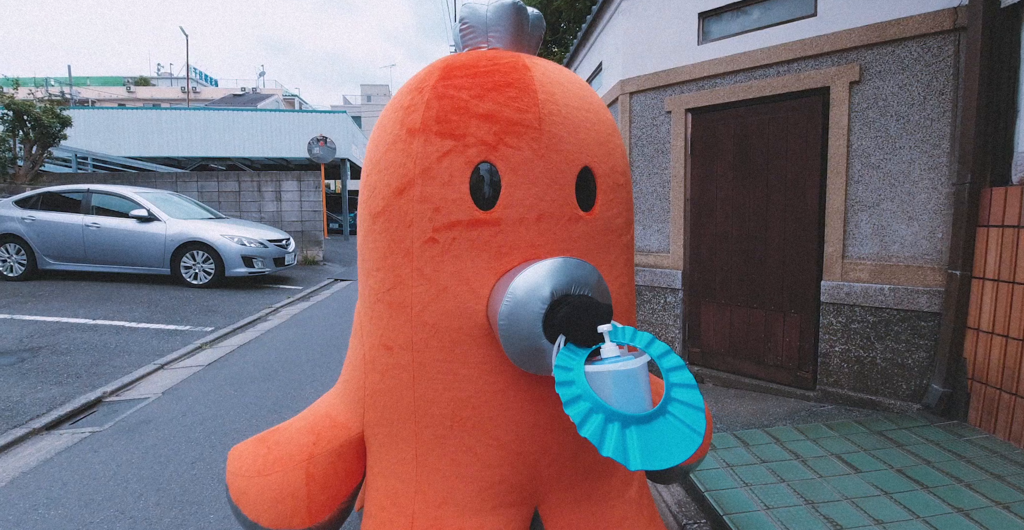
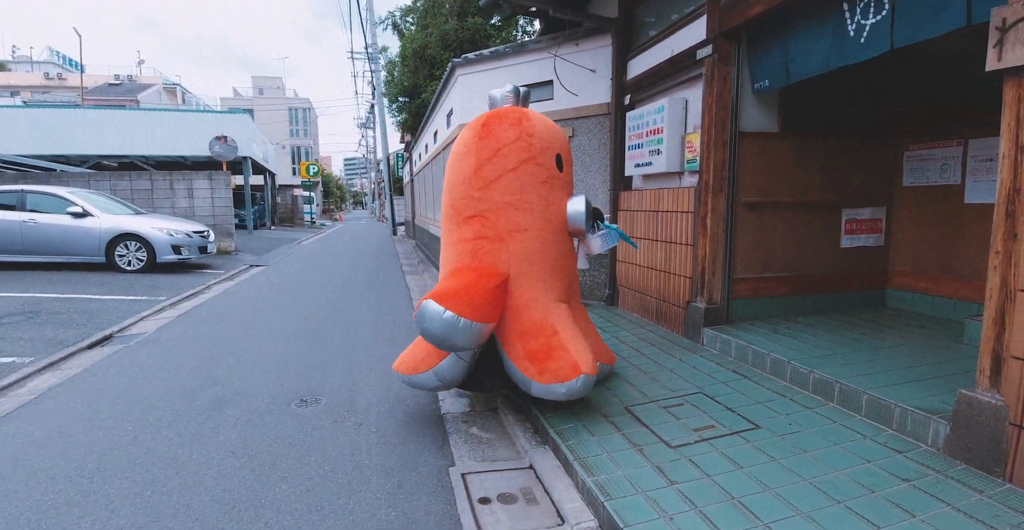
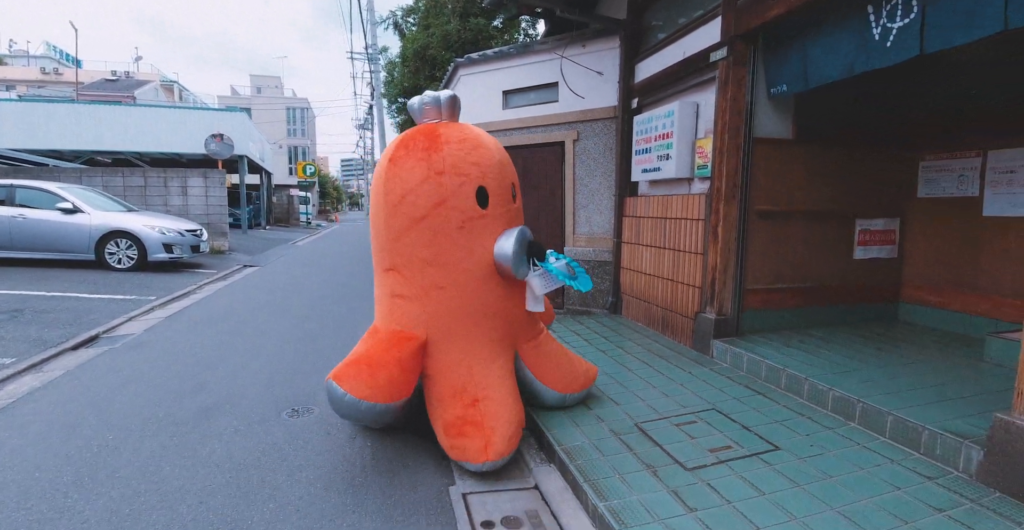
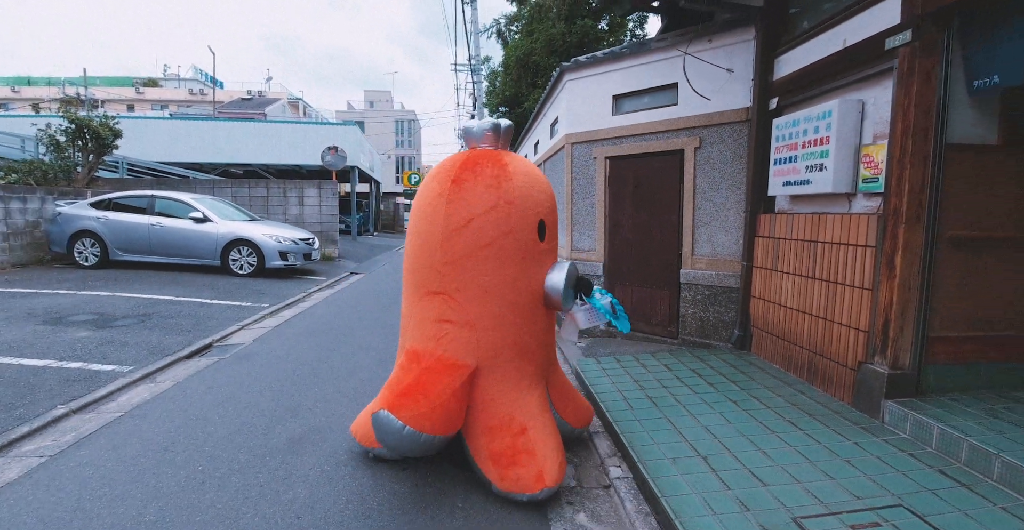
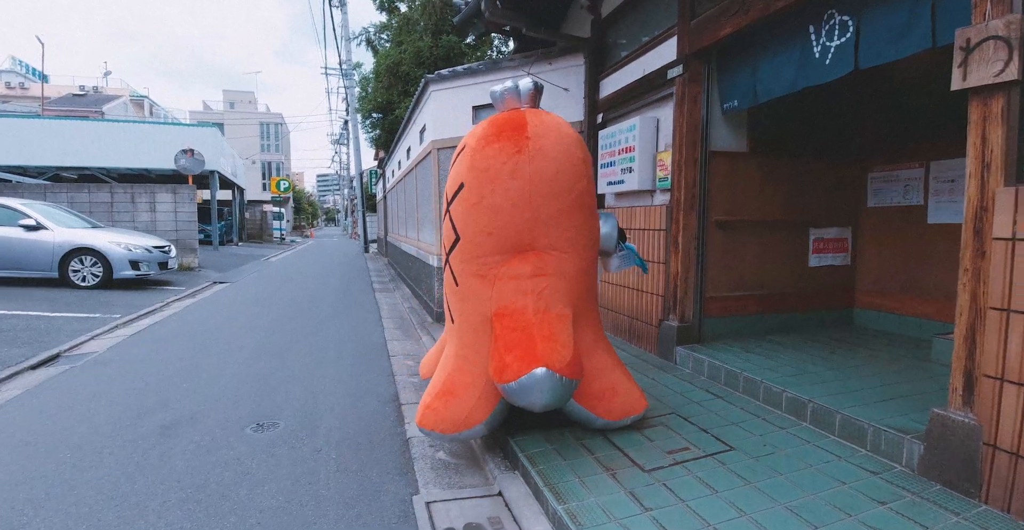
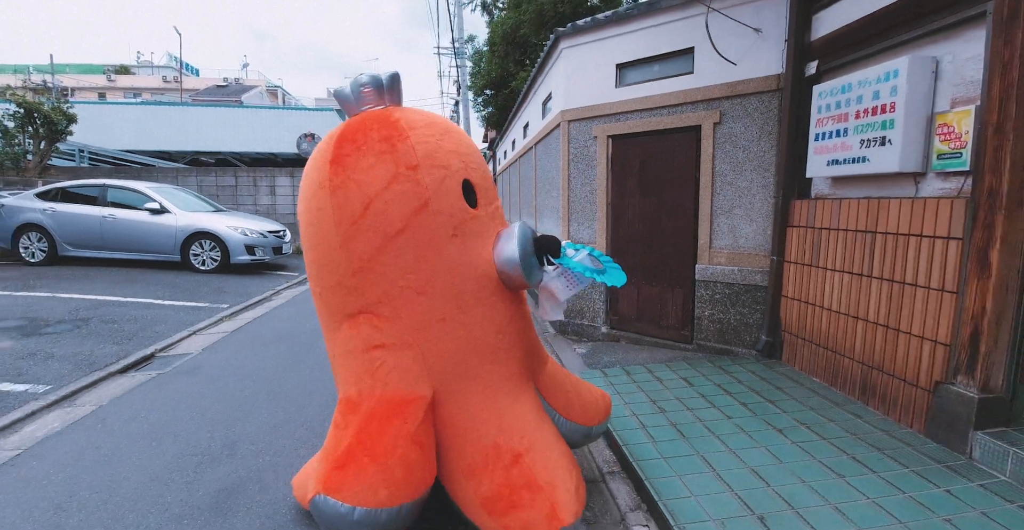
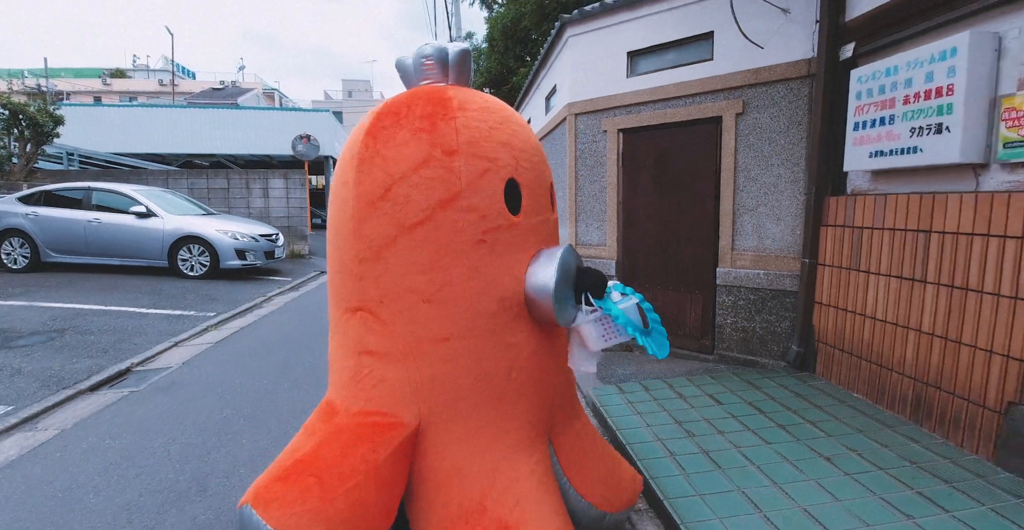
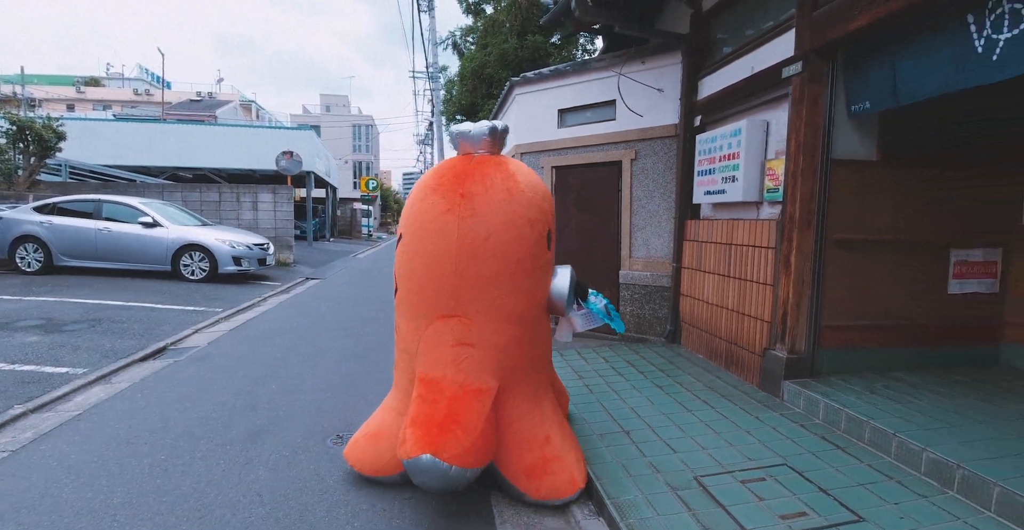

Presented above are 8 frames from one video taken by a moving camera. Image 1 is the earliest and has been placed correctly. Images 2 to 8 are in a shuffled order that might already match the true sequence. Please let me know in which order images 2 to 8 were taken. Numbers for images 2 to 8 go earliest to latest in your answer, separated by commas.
7, 6, 4, 8, 3, 2, 5
